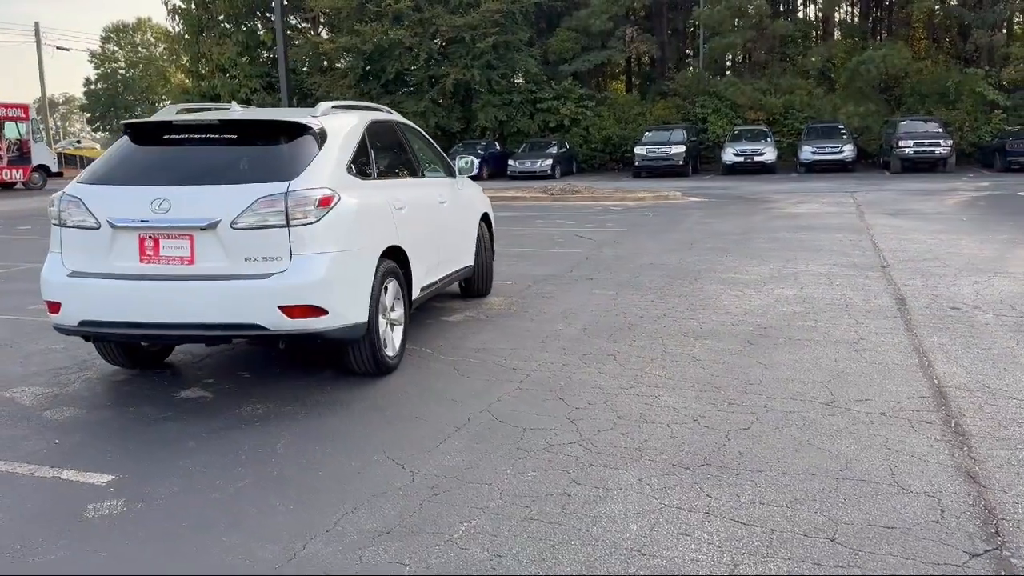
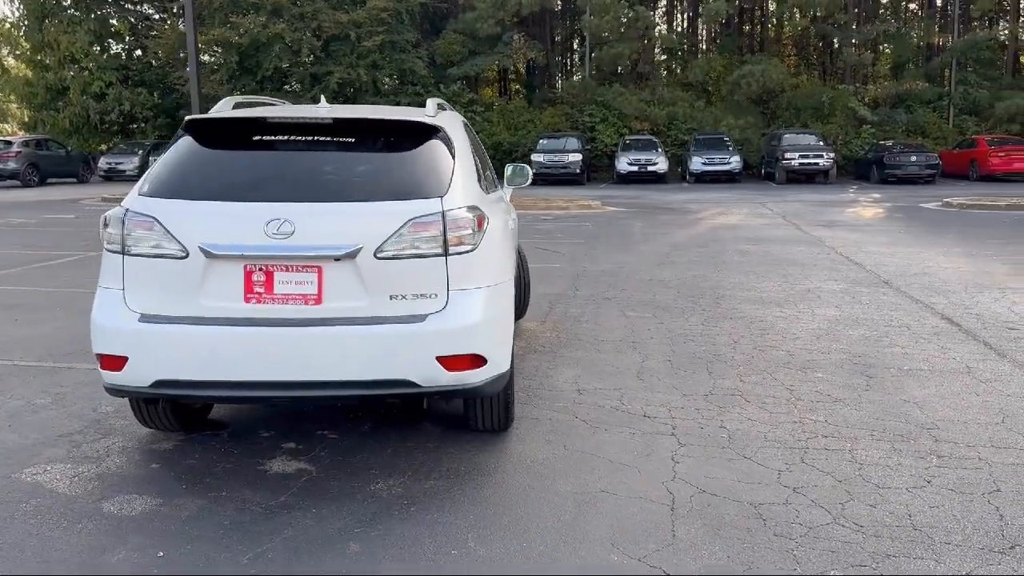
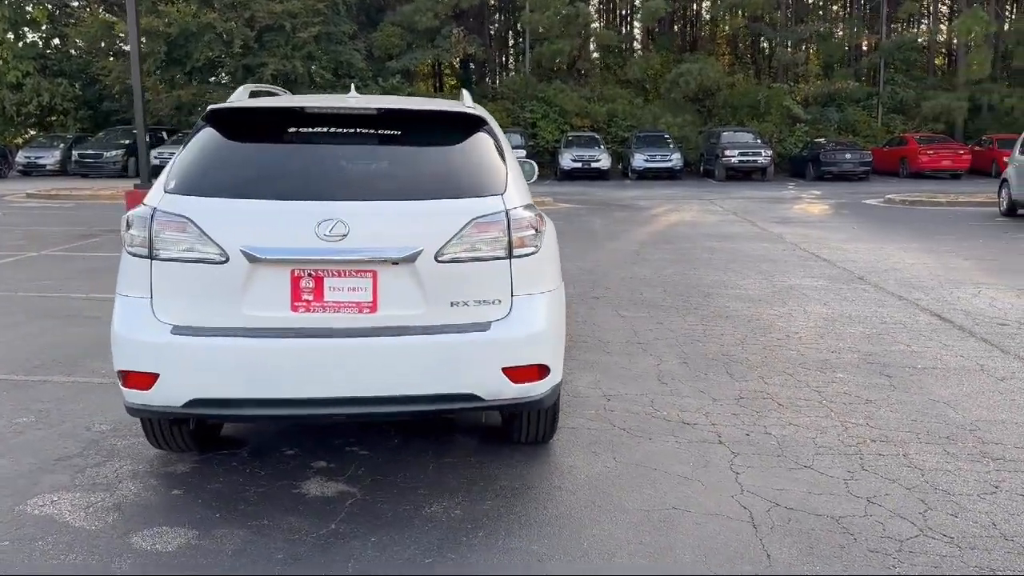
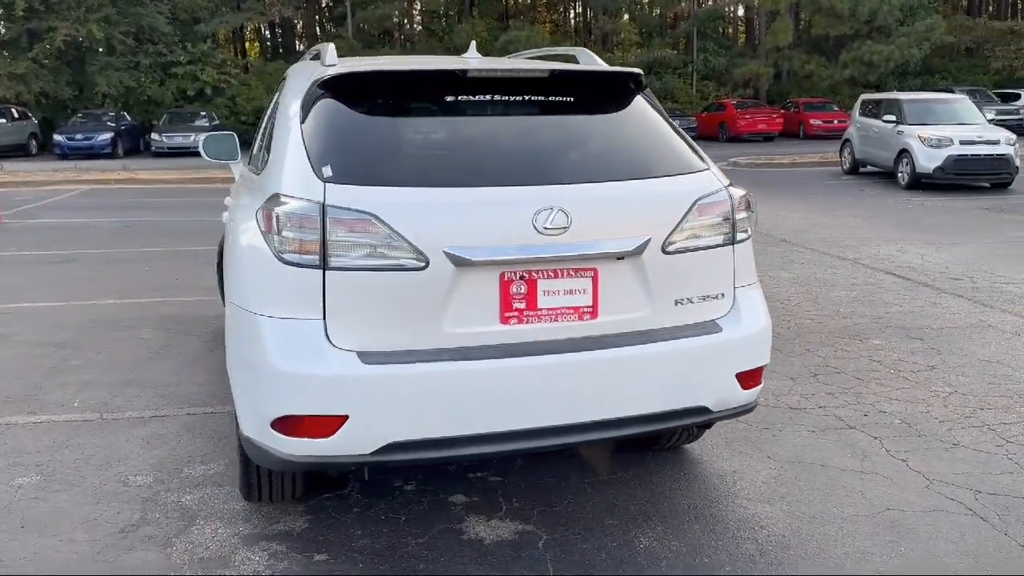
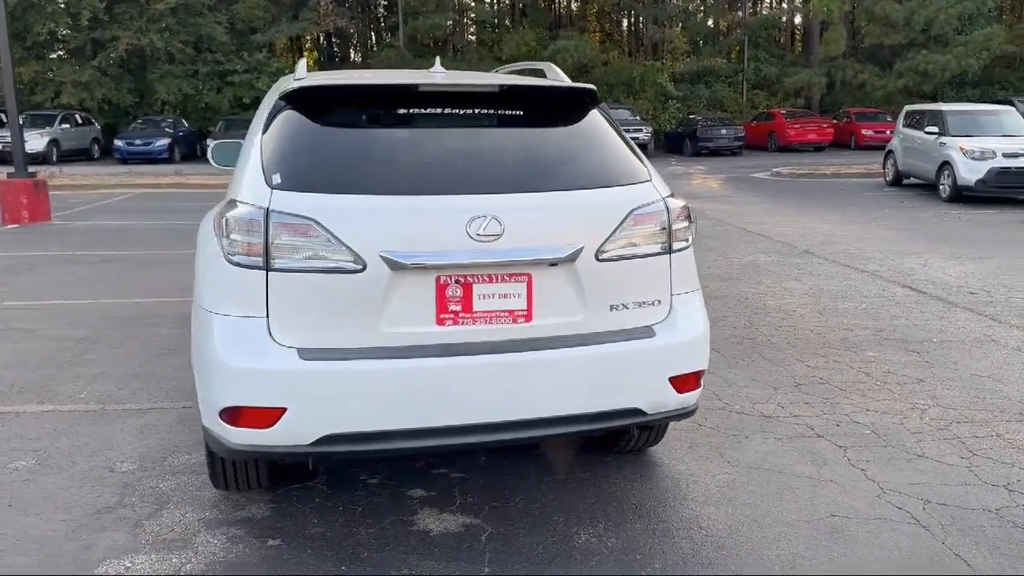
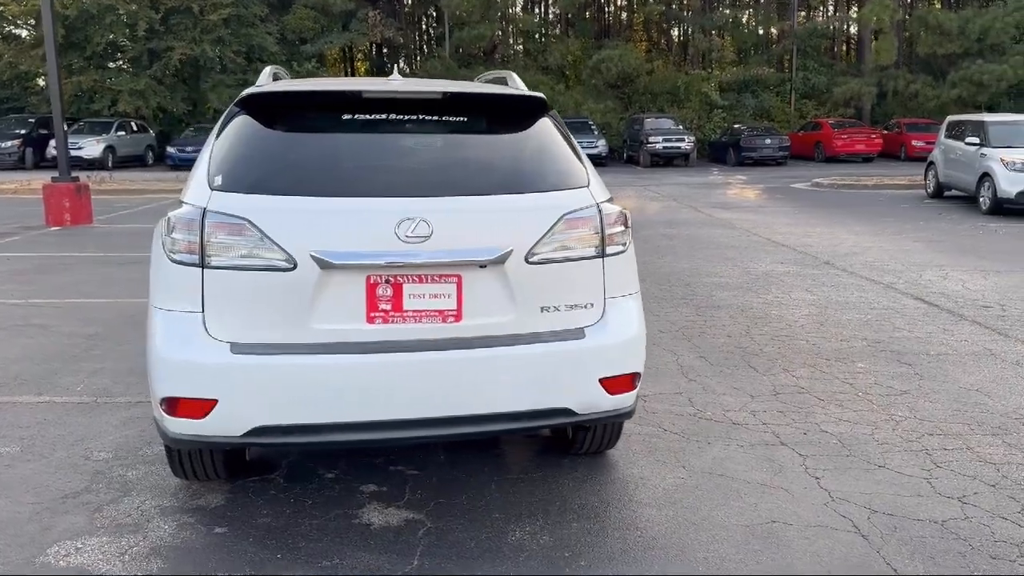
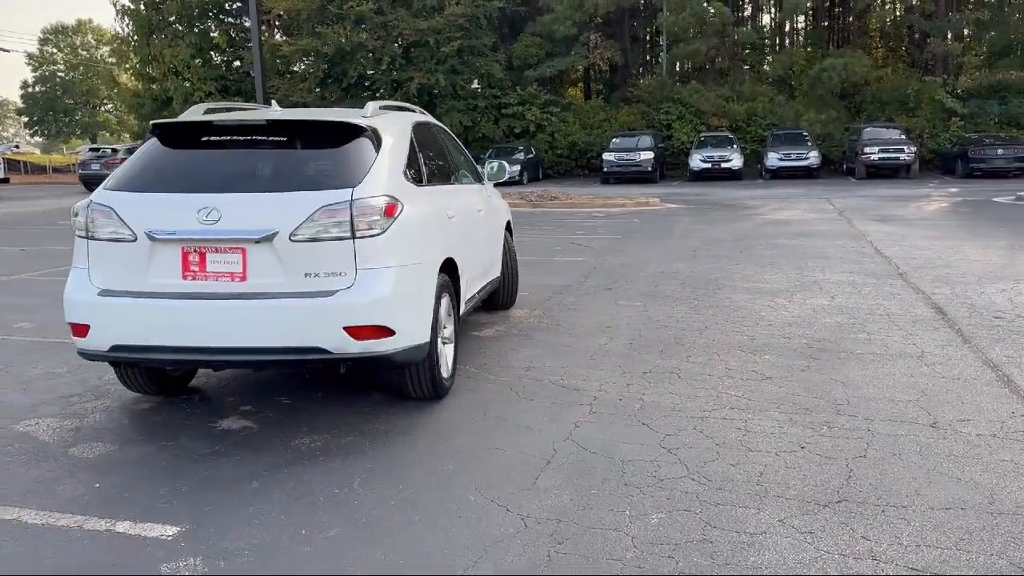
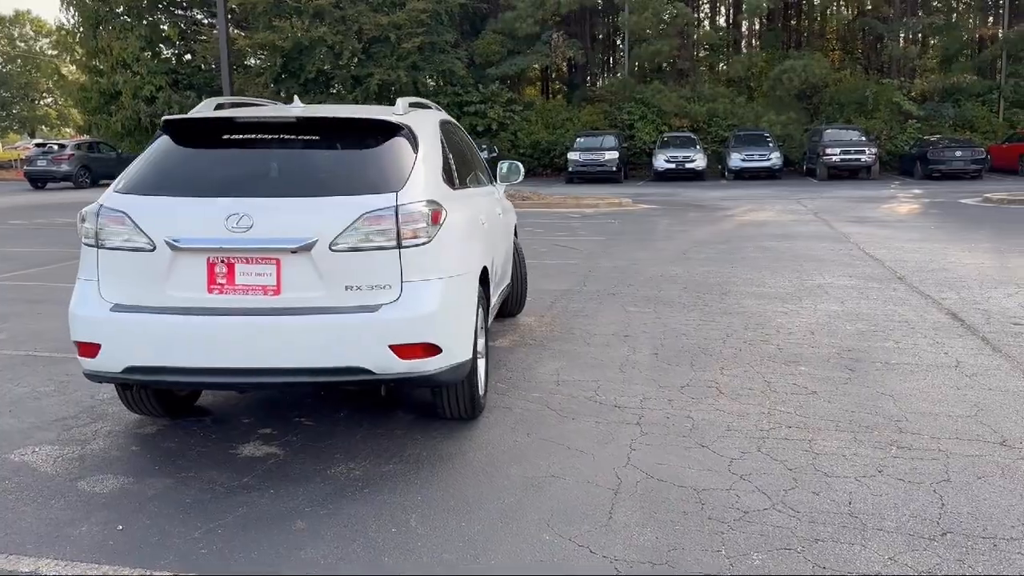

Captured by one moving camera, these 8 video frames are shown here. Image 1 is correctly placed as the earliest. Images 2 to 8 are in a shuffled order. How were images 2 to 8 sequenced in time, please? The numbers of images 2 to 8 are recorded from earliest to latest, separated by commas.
7, 8, 2, 3, 6, 5, 4
